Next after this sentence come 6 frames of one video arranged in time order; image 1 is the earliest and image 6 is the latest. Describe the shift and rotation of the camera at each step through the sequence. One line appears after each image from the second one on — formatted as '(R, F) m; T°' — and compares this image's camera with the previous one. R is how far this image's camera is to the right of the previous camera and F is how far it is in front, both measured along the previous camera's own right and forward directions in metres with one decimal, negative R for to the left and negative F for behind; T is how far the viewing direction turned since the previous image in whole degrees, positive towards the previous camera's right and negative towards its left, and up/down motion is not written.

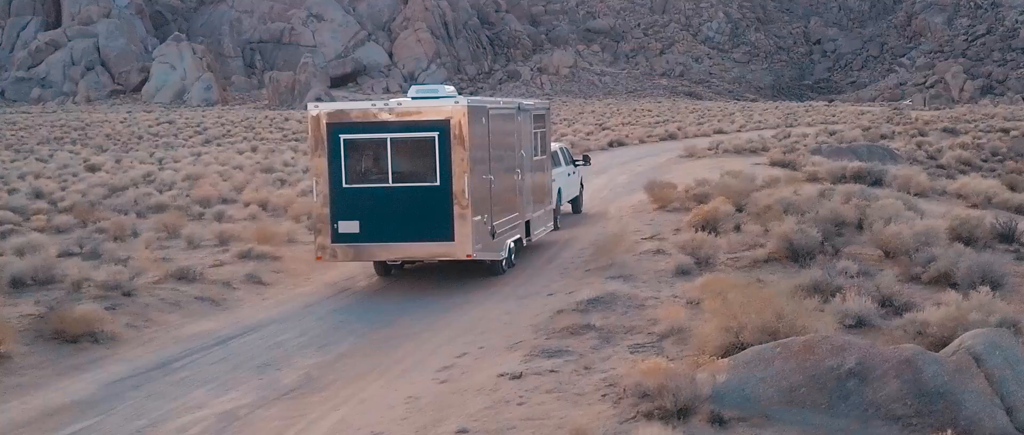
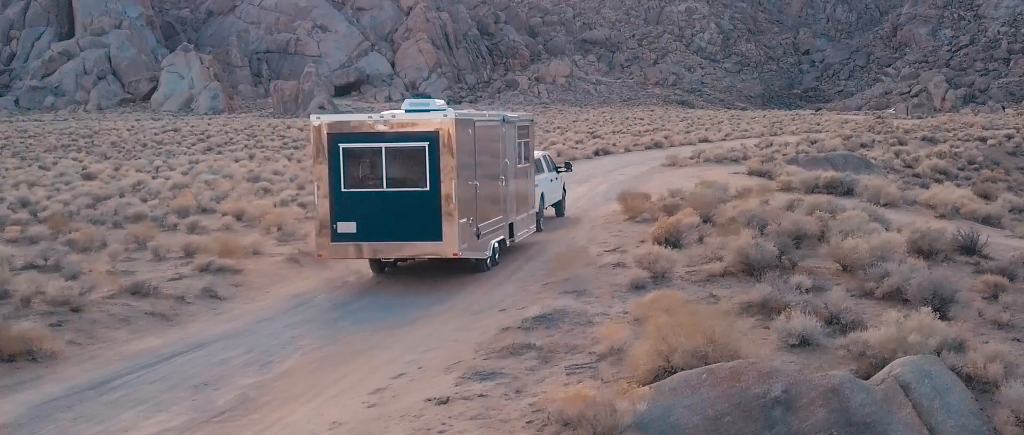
(+0.2, +0.1) m; +1°
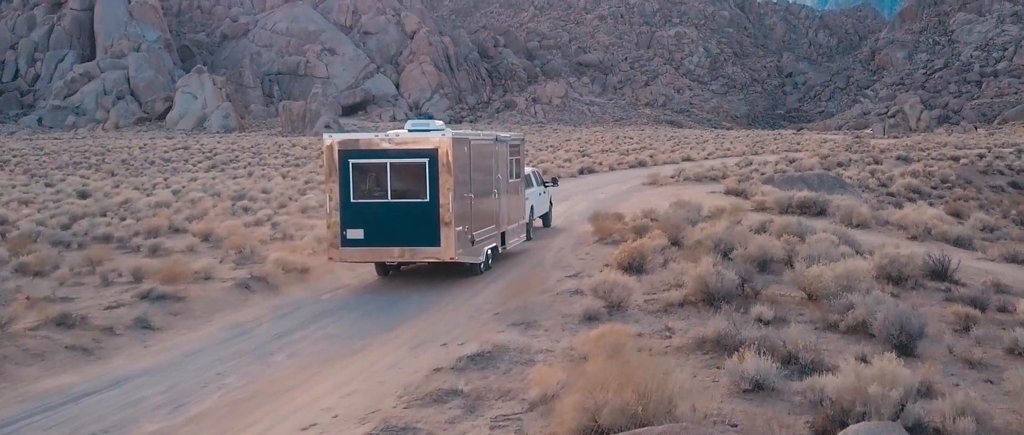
(+0.2, +0.4) m; +1°
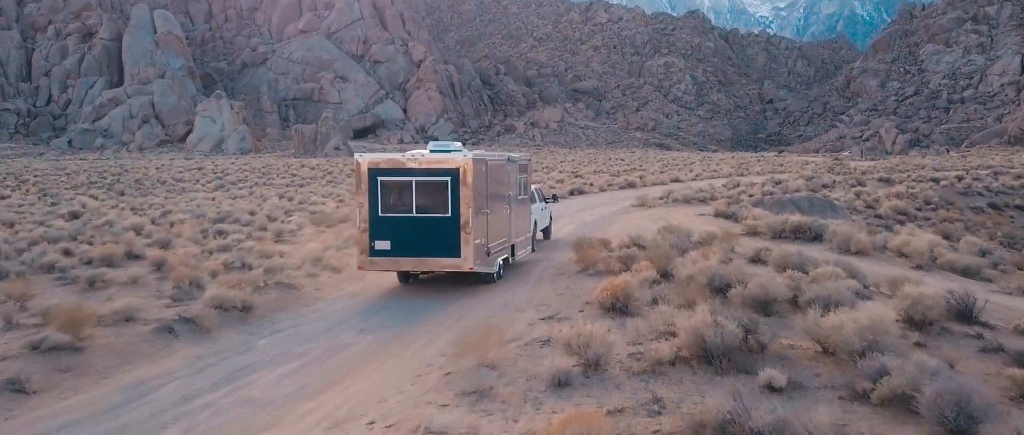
(+0.2, +1.1) m; +1°
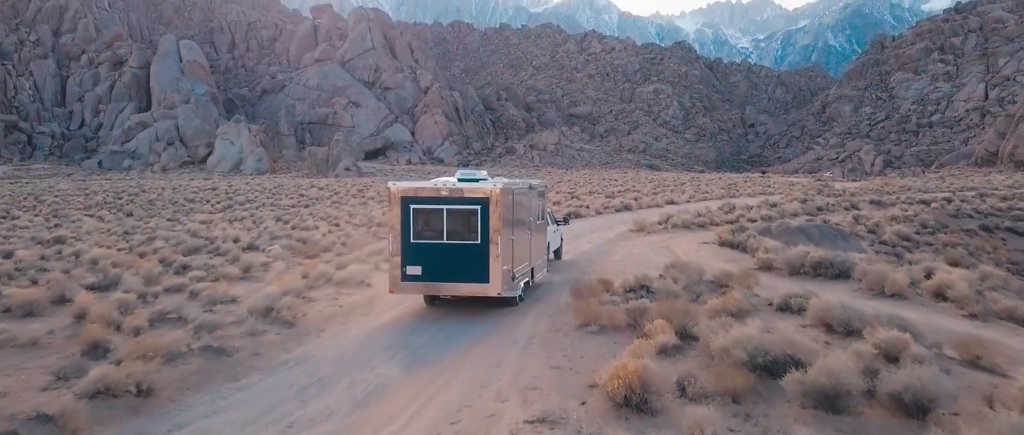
(+0.1, +2.0) m; 0°
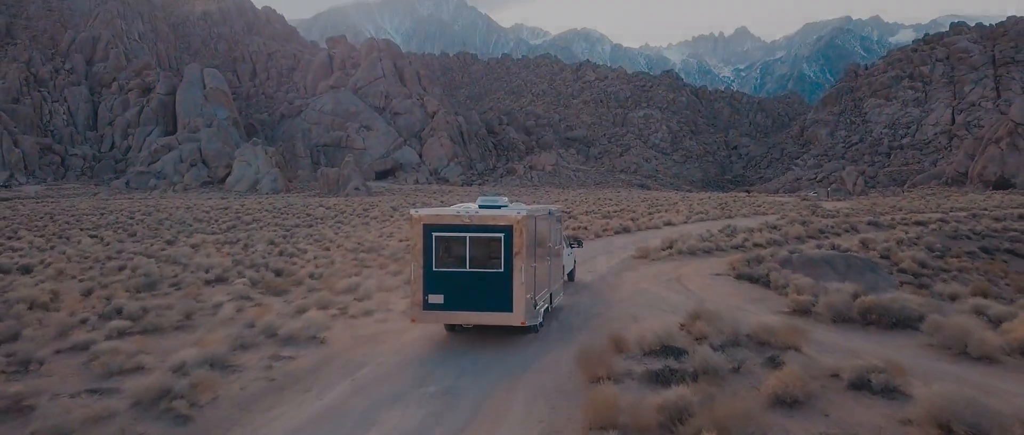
(+0.1, +2.9) m; 0°
